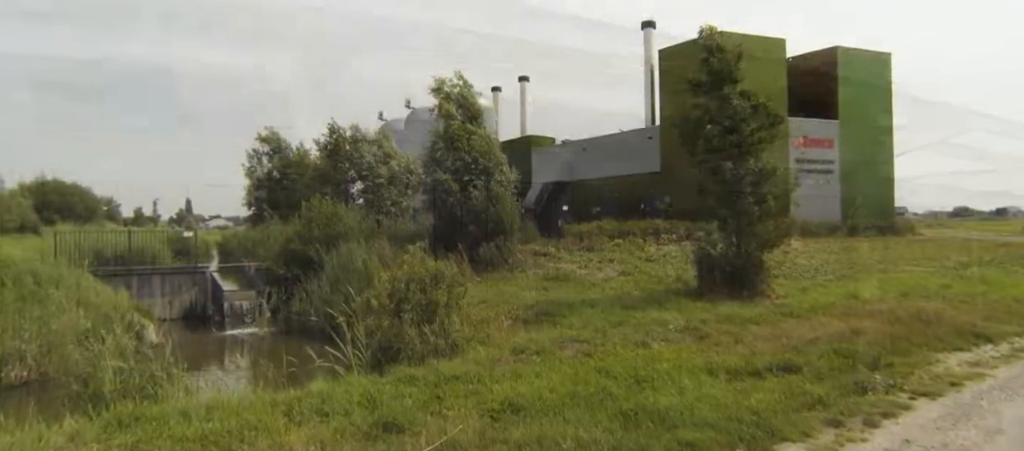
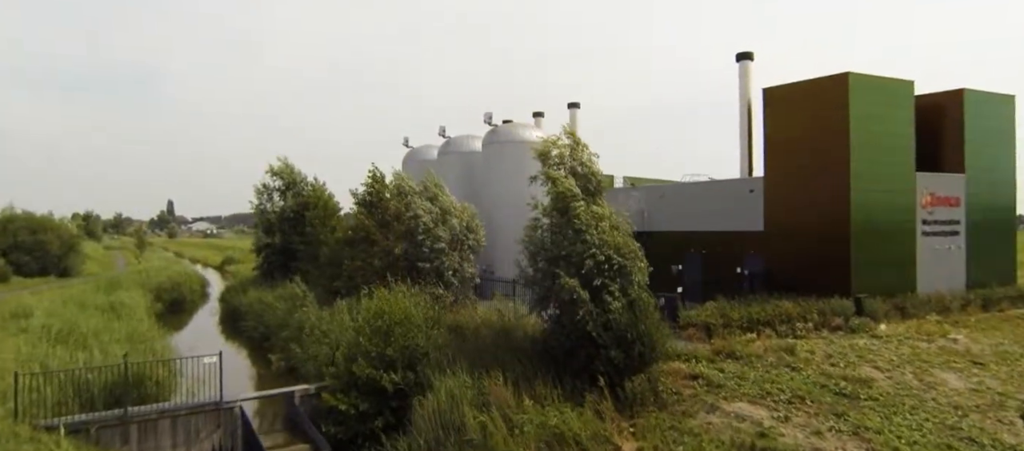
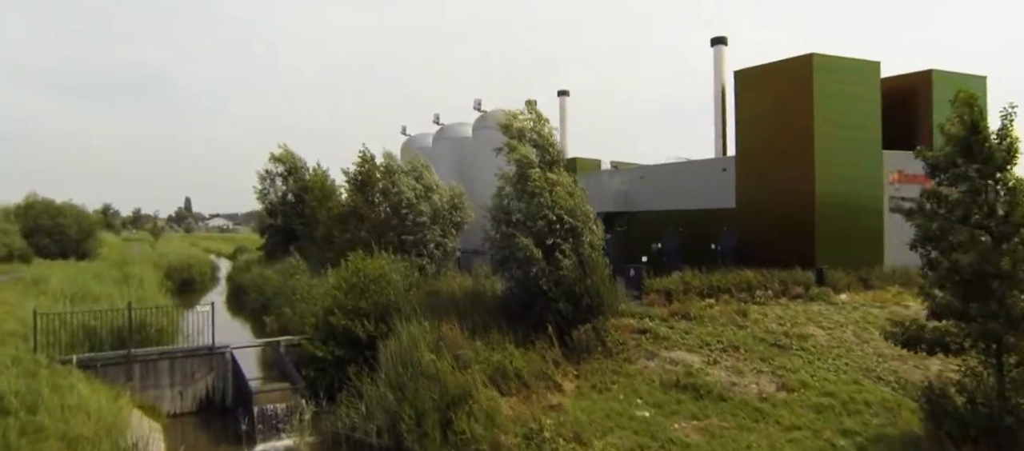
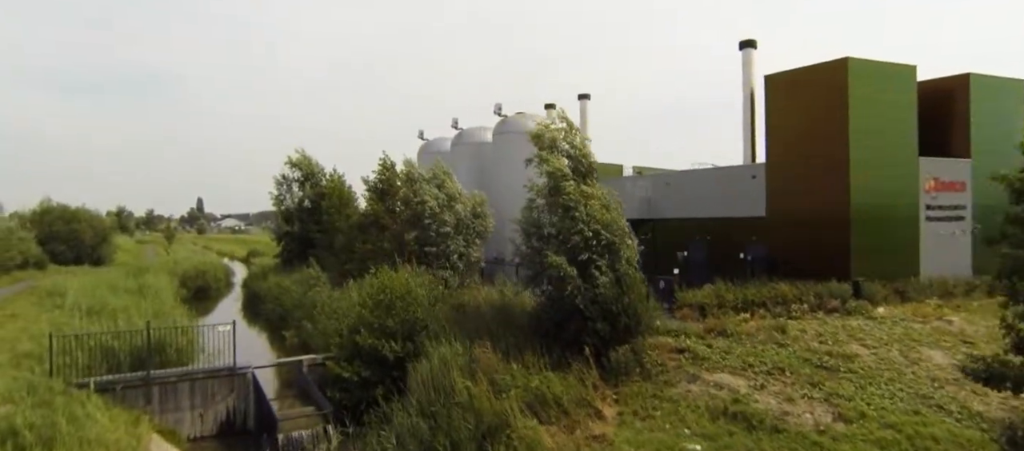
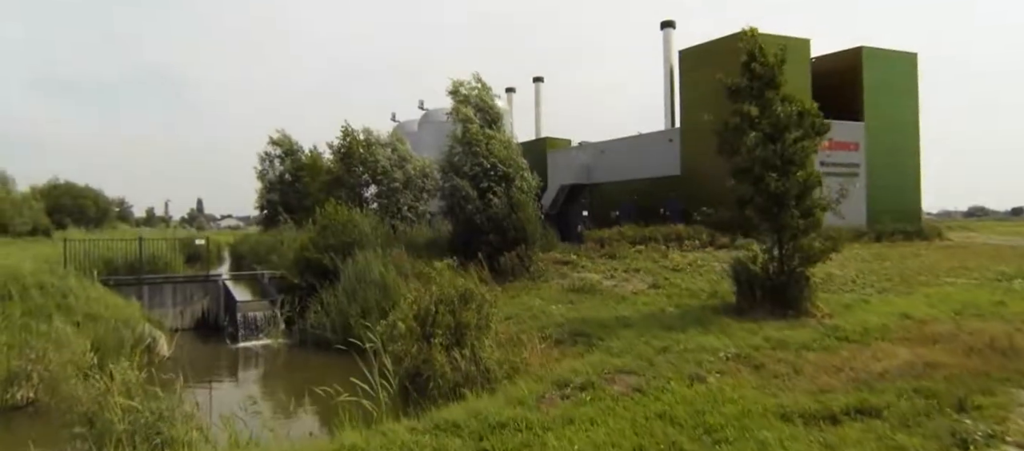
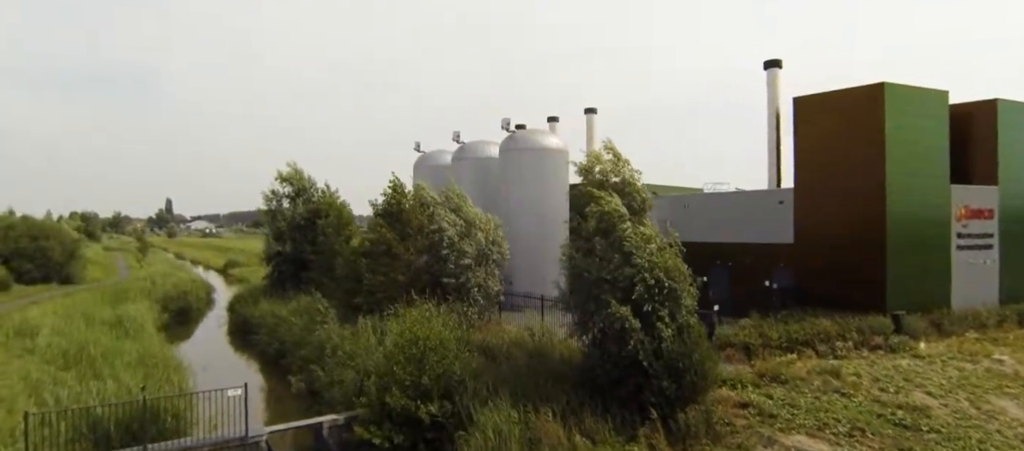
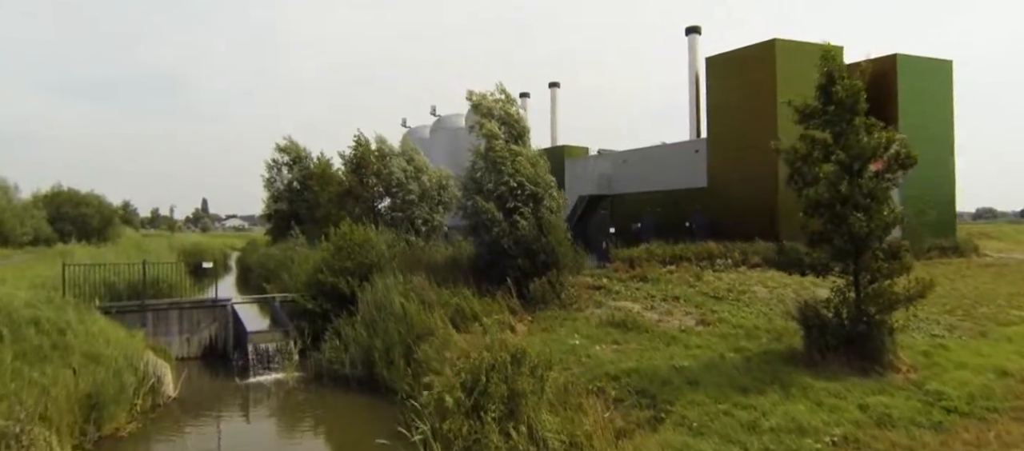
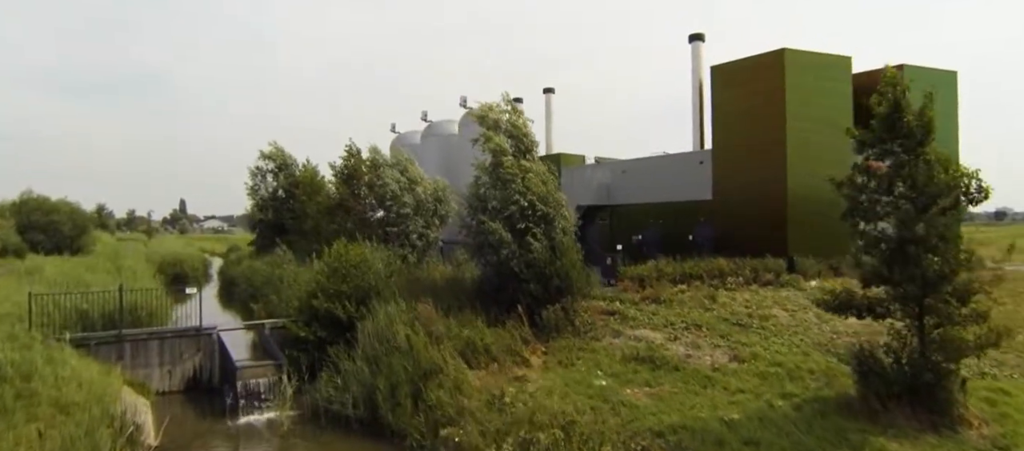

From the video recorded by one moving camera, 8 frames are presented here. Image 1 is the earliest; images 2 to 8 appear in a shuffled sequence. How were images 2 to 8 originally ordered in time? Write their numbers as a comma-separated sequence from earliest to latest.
5, 7, 8, 3, 4, 2, 6
